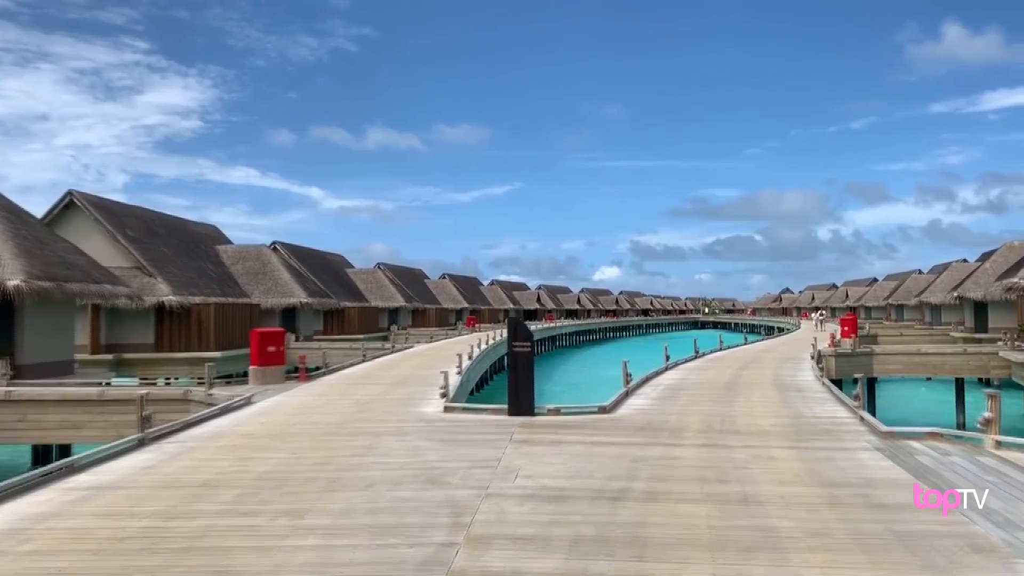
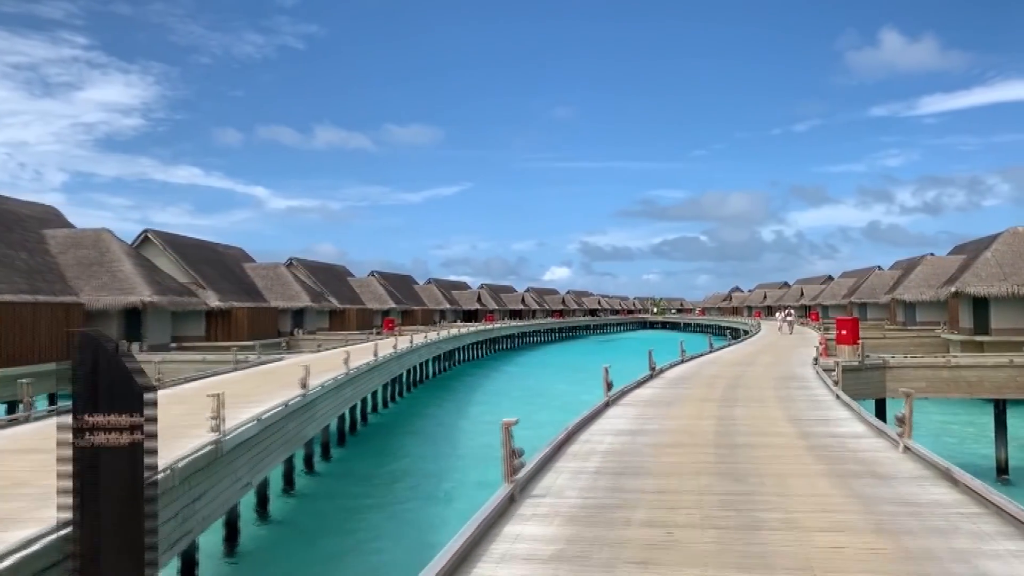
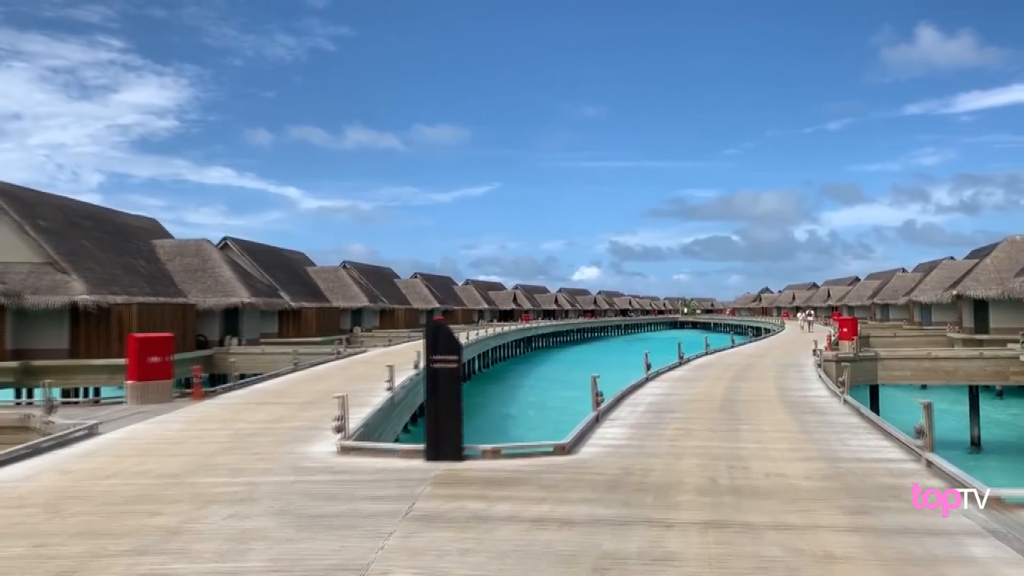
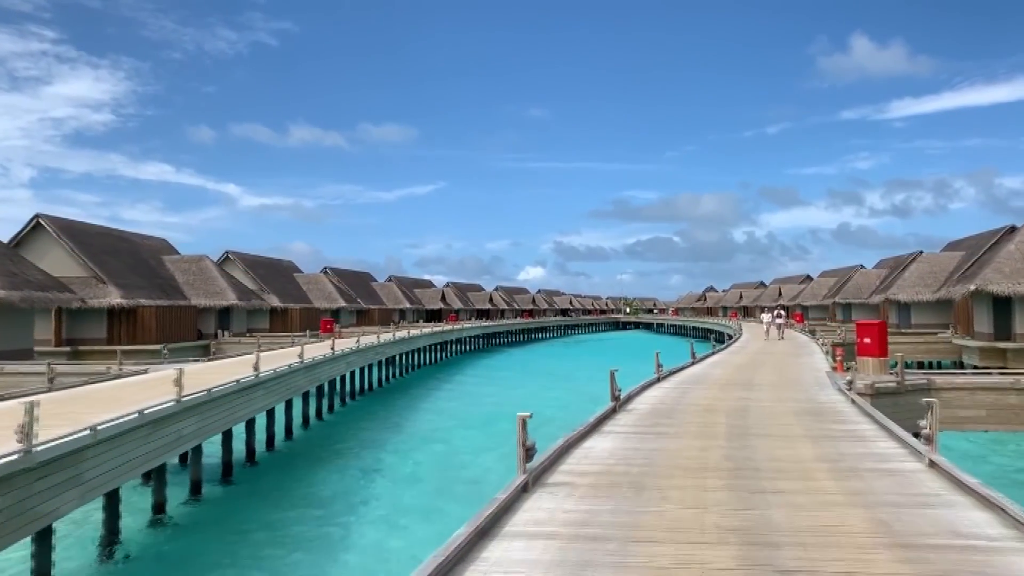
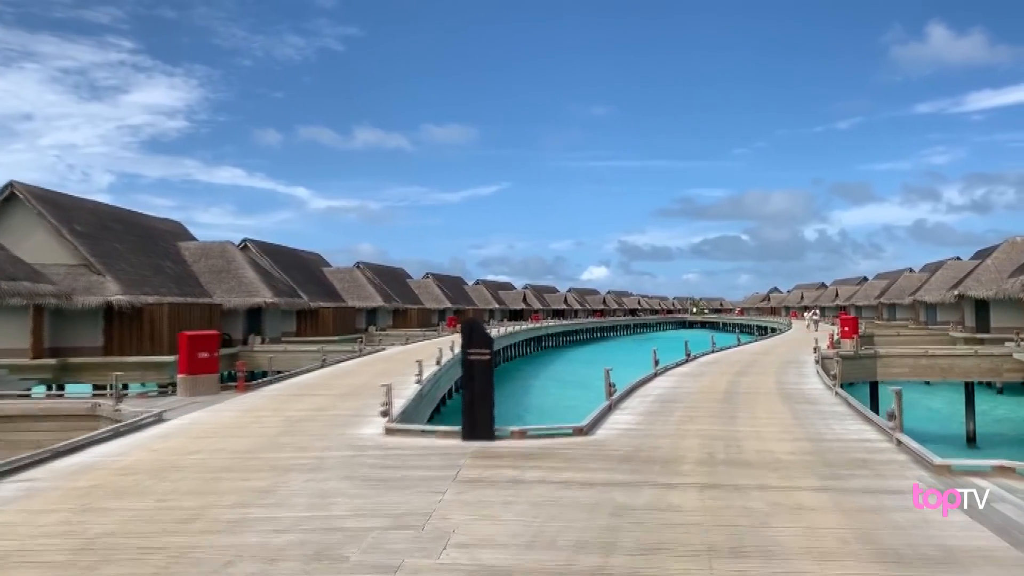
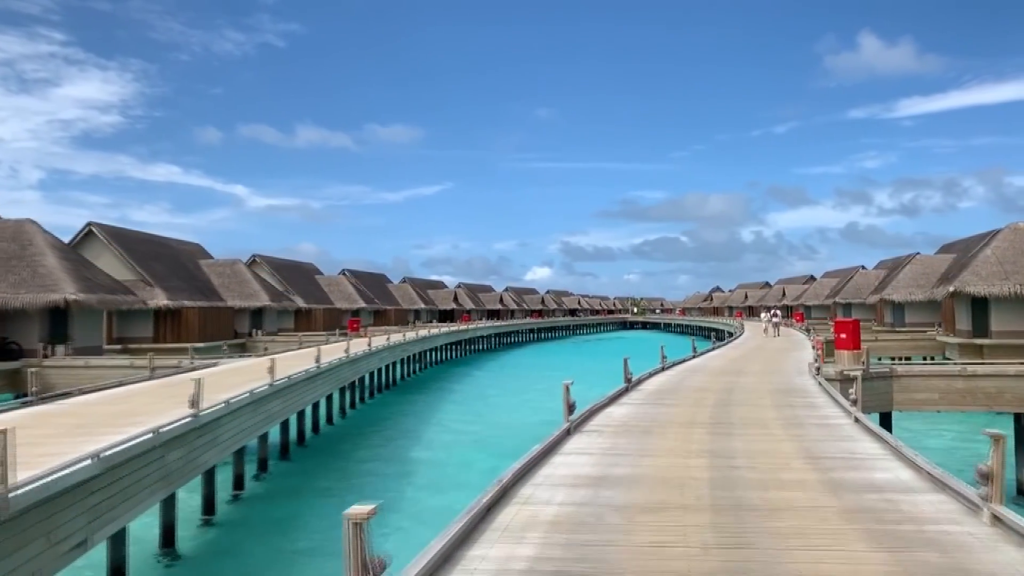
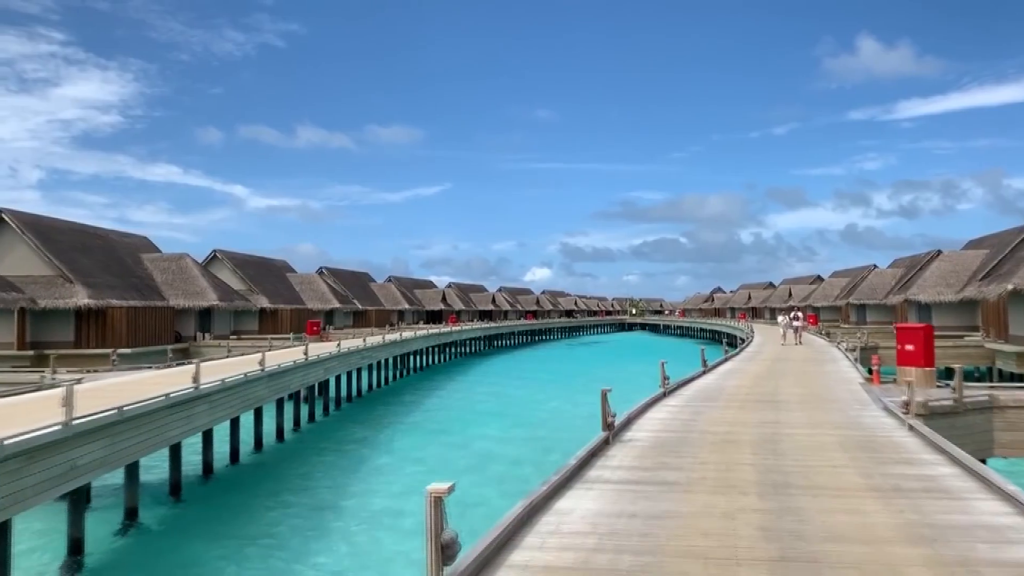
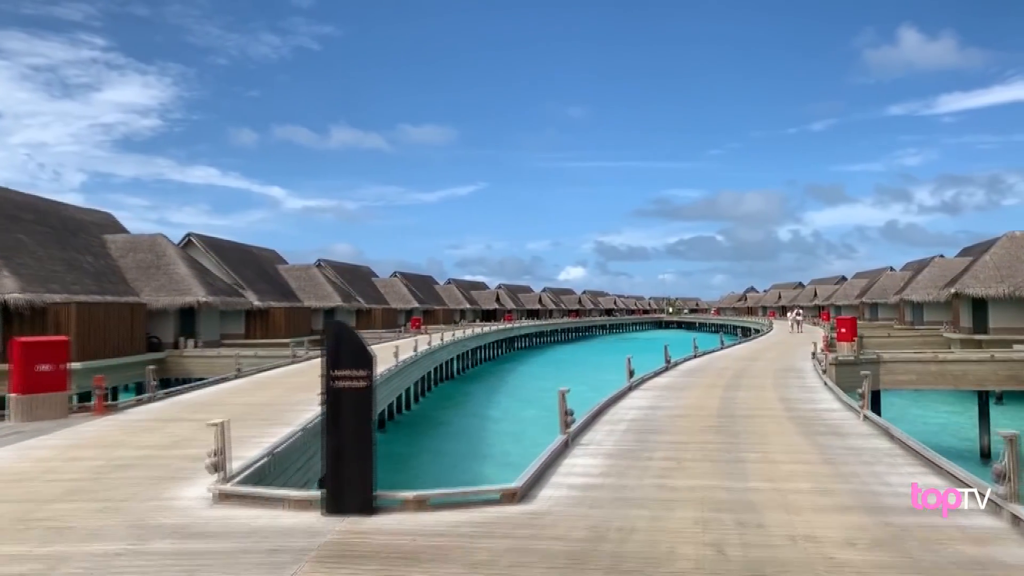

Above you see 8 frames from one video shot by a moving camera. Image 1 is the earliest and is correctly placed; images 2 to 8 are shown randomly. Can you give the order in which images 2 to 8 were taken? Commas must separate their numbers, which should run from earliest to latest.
5, 3, 8, 2, 6, 4, 7
